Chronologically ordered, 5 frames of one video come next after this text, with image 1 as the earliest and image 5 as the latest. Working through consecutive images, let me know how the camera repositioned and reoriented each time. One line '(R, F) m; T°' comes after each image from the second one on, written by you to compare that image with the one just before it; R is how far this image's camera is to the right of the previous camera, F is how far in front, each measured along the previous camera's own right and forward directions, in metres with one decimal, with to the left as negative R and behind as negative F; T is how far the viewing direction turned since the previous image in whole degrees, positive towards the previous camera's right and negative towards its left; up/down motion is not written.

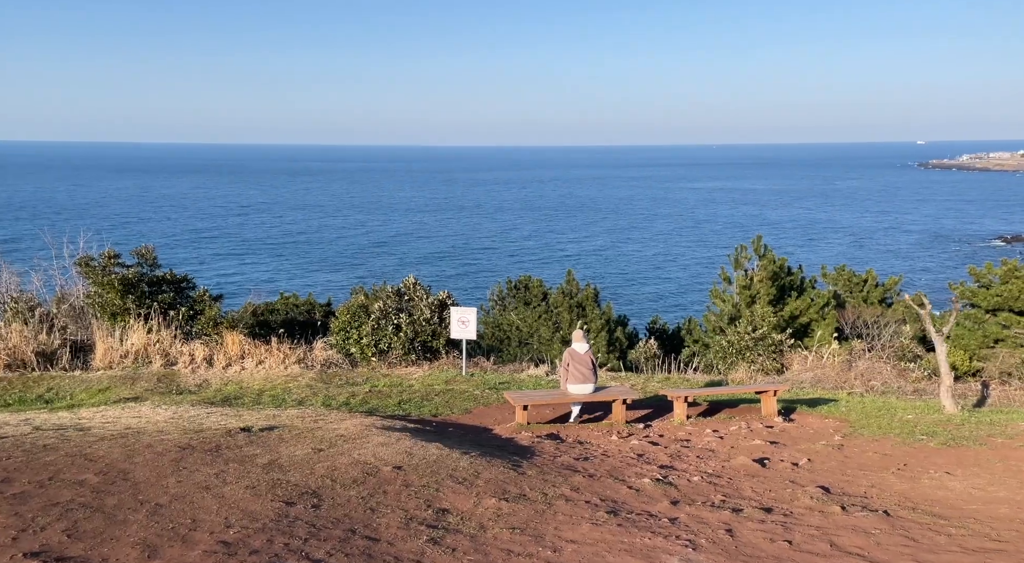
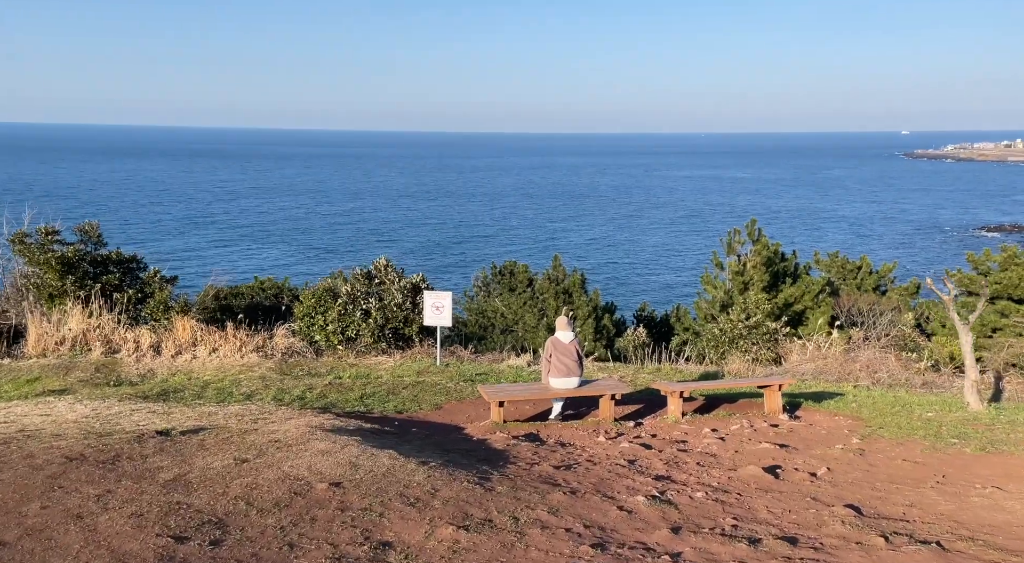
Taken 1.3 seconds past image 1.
(+0.1, +1.3) m; +1°
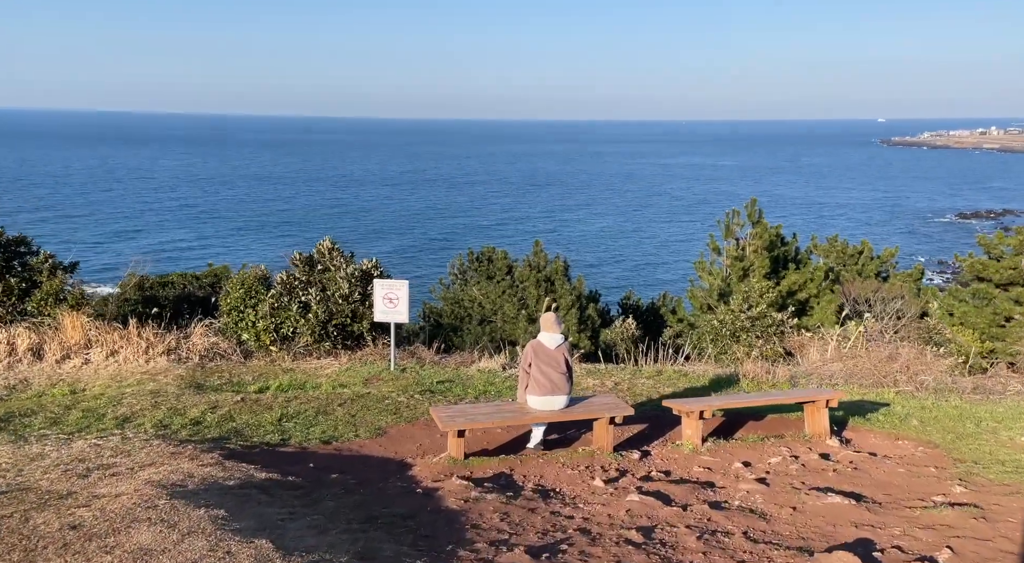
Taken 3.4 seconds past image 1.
(+0.1, +2.5) m; +1°
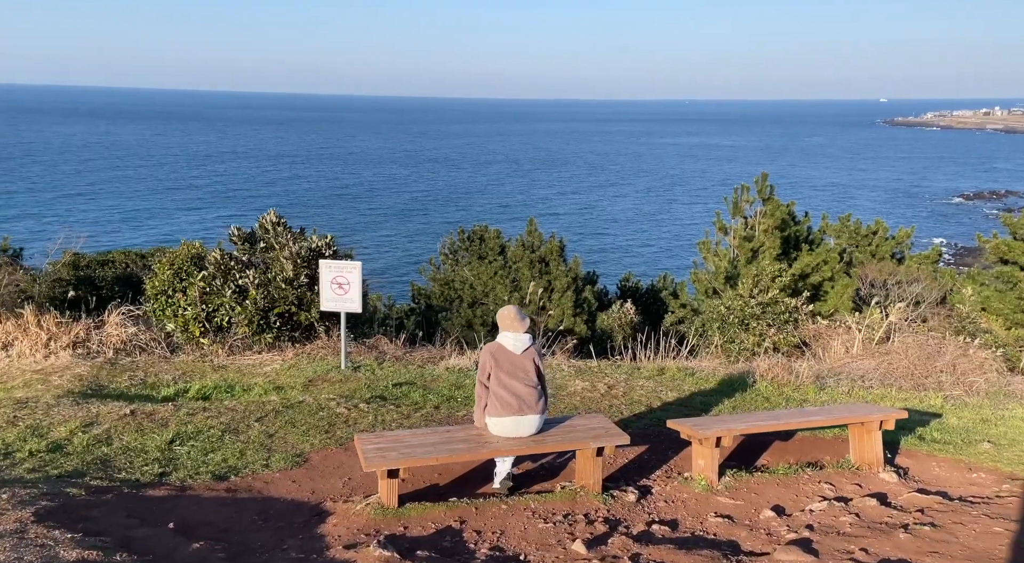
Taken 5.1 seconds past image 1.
(+0.3, +1.9) m; 0°
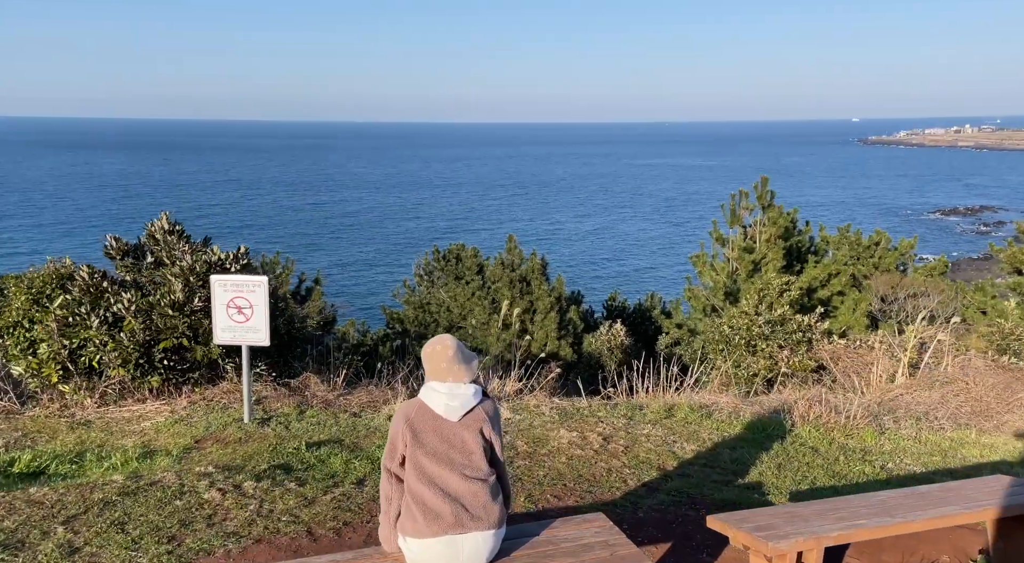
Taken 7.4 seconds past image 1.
(+0.2, +2.4) m; +1°
